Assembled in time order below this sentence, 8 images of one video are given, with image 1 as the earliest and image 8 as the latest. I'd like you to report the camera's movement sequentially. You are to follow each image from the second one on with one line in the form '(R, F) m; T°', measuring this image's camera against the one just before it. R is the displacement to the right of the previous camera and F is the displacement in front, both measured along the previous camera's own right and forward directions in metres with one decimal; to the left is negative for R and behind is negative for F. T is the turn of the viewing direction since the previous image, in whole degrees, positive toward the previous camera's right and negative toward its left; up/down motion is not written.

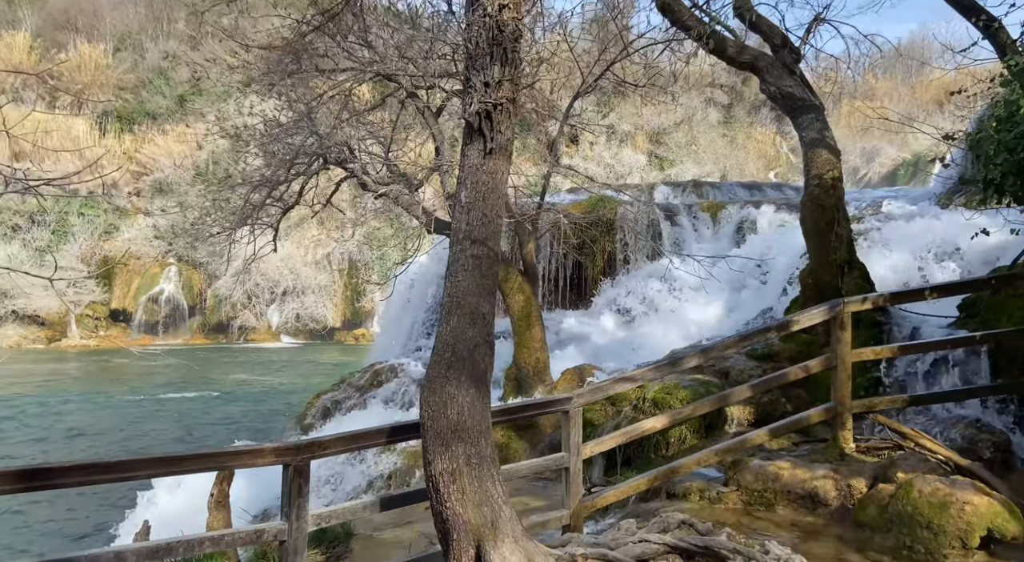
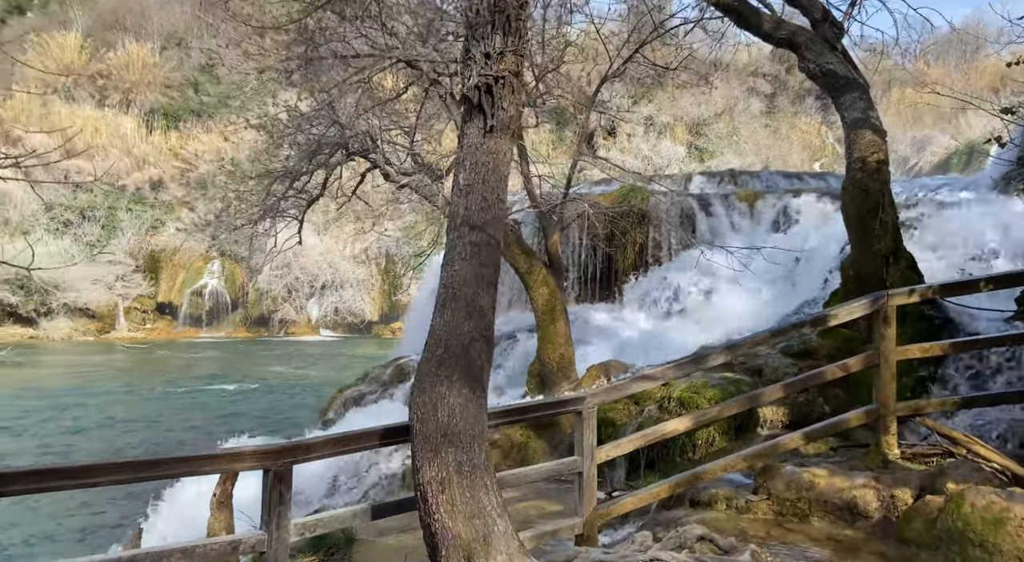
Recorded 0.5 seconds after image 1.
(+0.2, +0.3) m; -3°
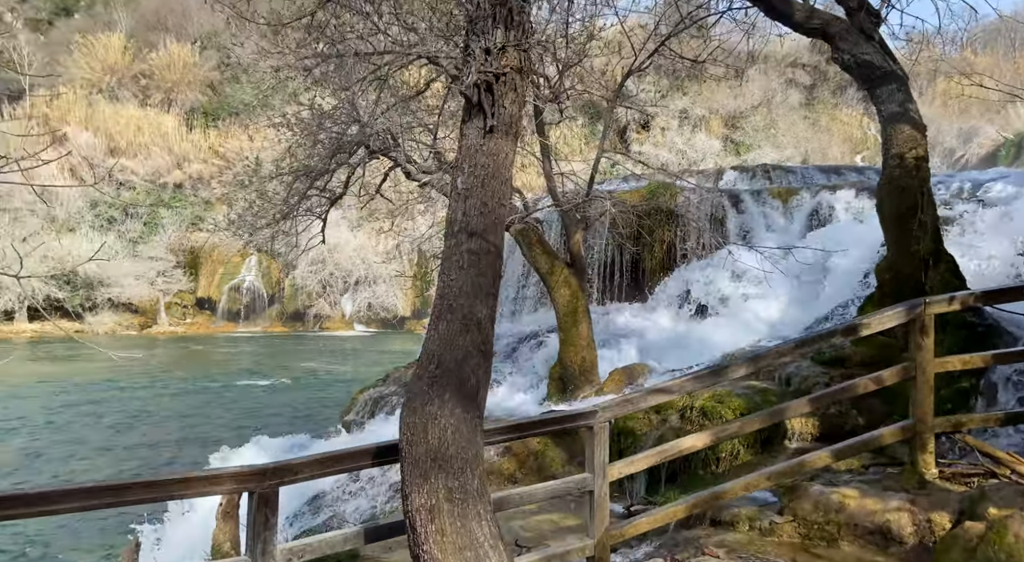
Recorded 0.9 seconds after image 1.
(+0.2, +0.2) m; -3°
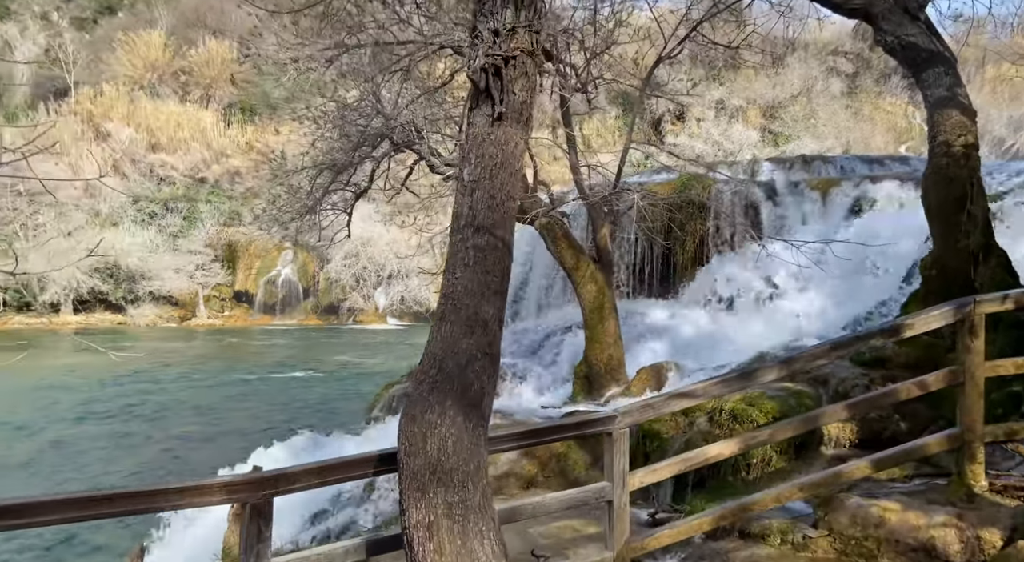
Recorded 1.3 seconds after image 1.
(+0.1, +0.2) m; -3°
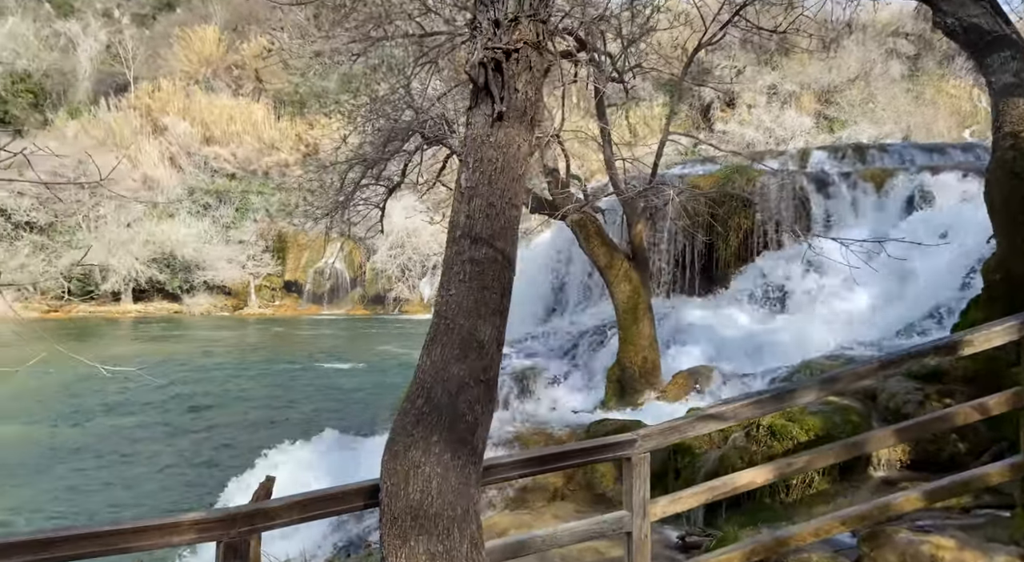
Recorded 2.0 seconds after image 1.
(+0.2, +0.3) m; -4°
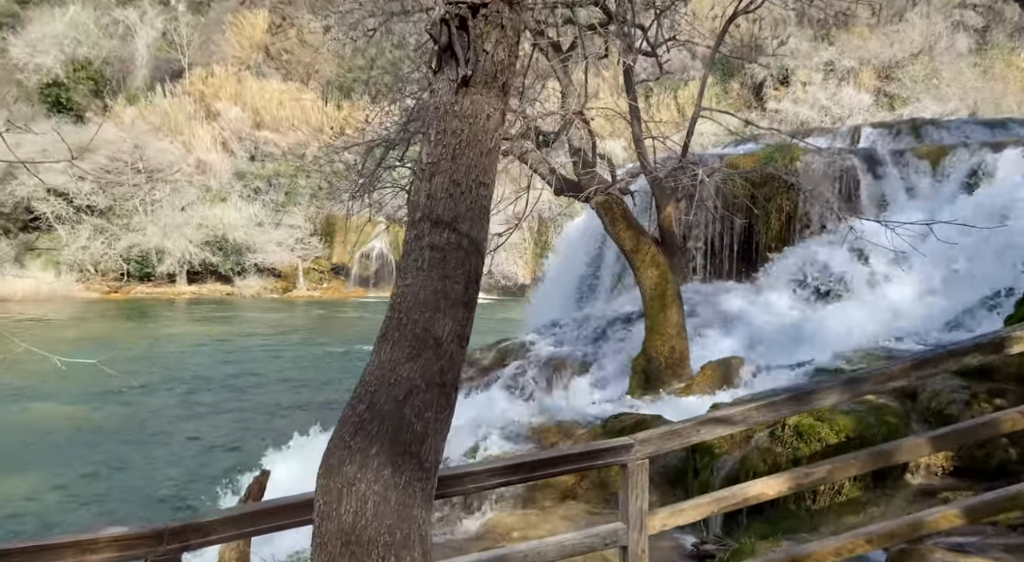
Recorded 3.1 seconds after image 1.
(+0.3, +0.4) m; -4°
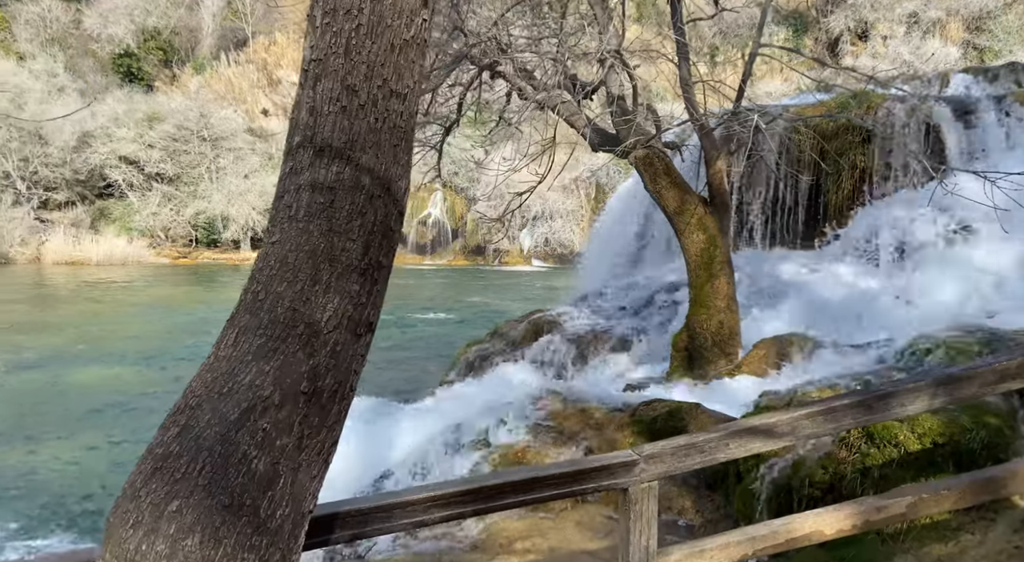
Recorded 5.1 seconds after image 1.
(+0.3, +0.8) m; -5°
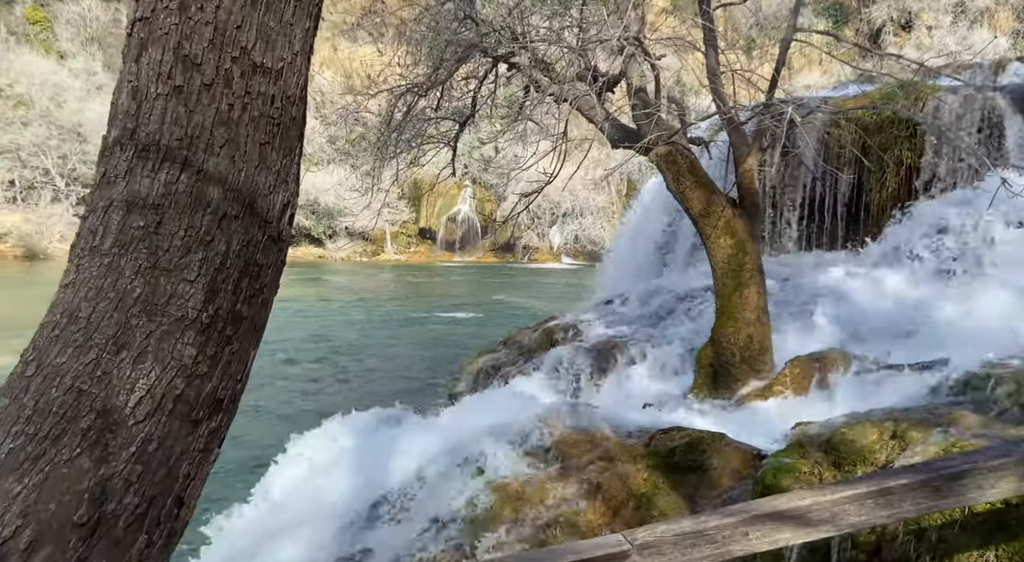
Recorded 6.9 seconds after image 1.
(+0.2, +0.6) m; -2°
